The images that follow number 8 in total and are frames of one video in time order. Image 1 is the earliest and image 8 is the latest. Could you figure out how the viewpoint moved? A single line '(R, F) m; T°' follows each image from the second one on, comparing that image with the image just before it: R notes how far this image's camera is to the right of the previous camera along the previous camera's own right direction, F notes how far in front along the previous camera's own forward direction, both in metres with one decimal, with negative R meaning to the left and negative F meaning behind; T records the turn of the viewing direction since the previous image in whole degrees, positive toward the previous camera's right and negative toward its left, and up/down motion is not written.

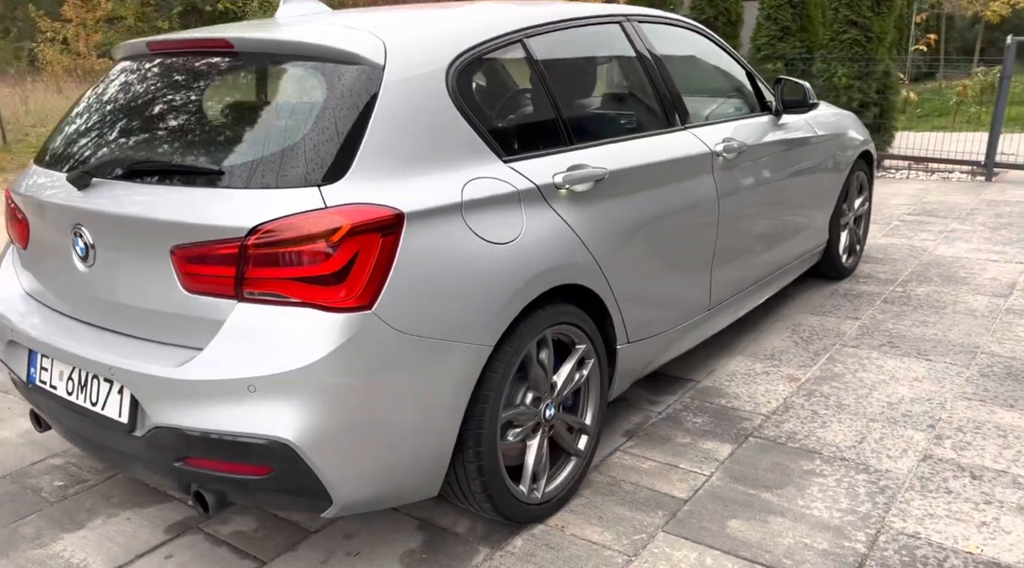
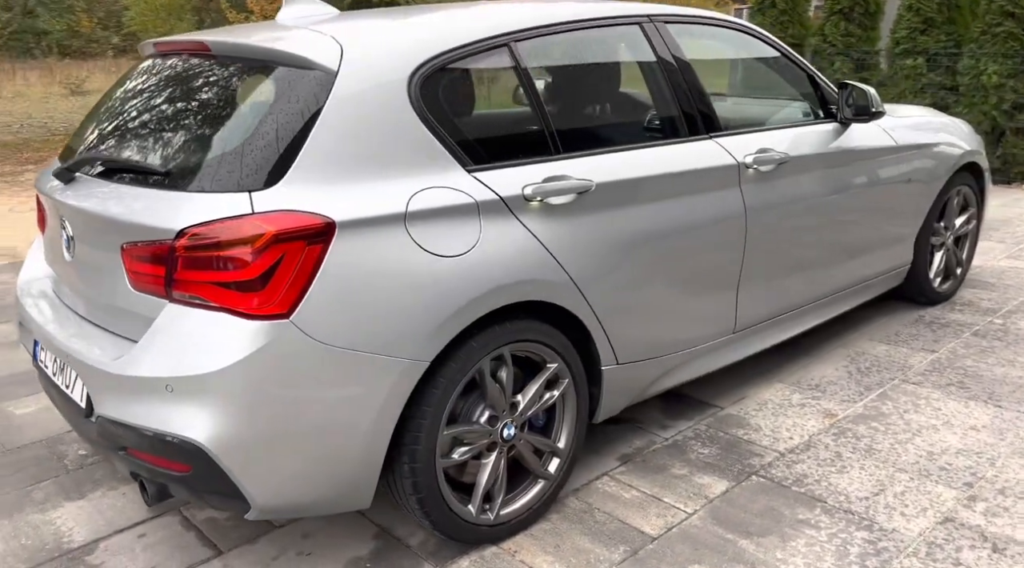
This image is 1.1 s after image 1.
(+0.6, +0.2) m; -11°
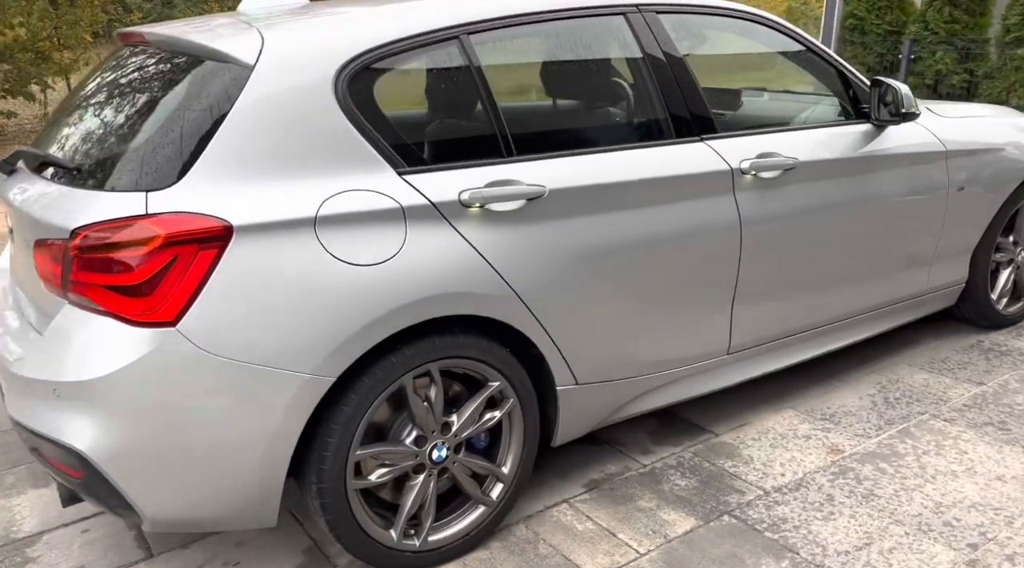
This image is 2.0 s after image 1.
(+0.5, +0.2) m; -8°
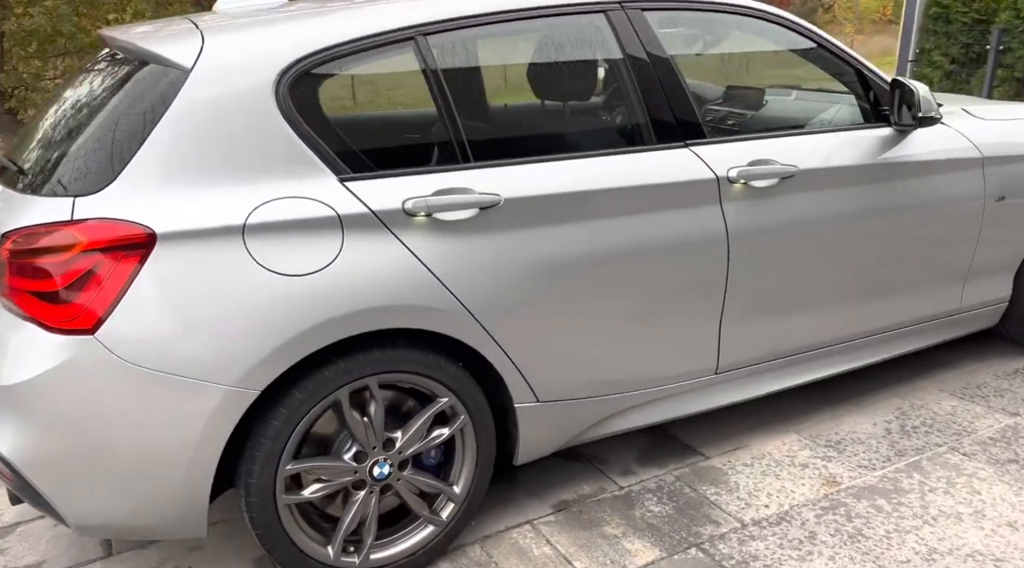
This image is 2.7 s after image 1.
(+0.4, +0.1) m; -6°
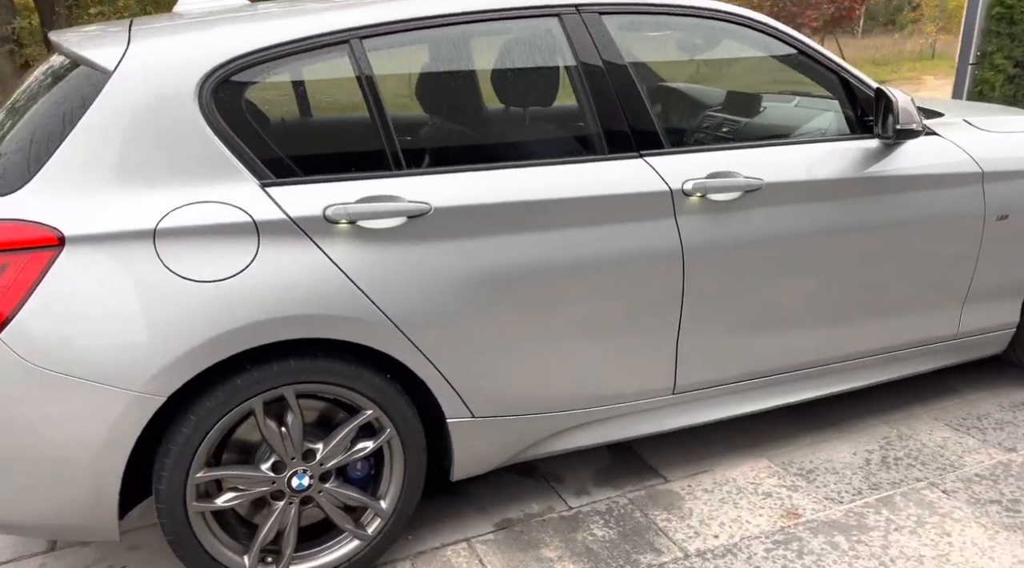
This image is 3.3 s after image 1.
(+0.4, +0.1) m; -5°
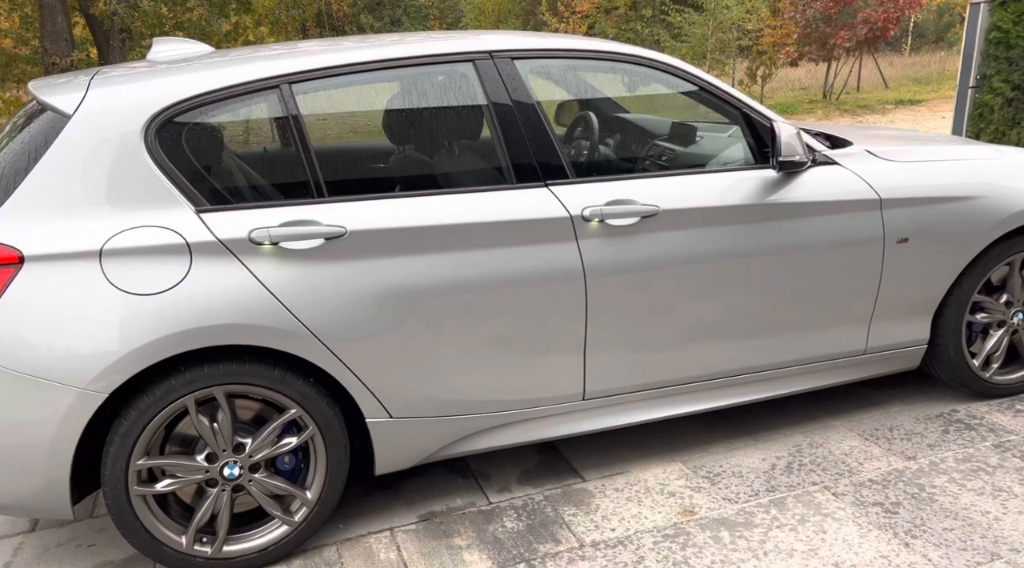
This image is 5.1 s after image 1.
(+0.5, -0.3) m; -3°
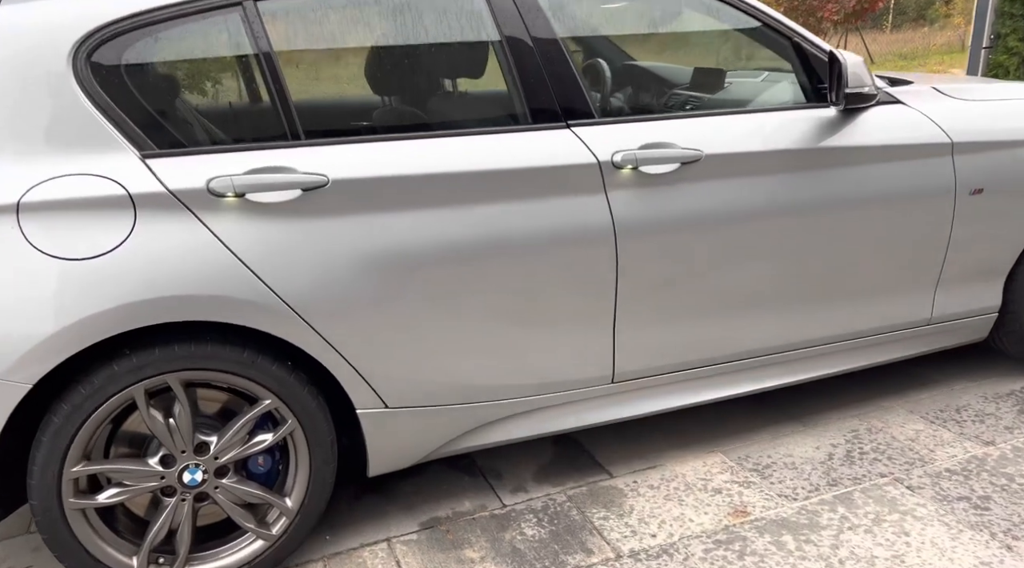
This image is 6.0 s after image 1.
(-0.1, +0.5) m; +1°
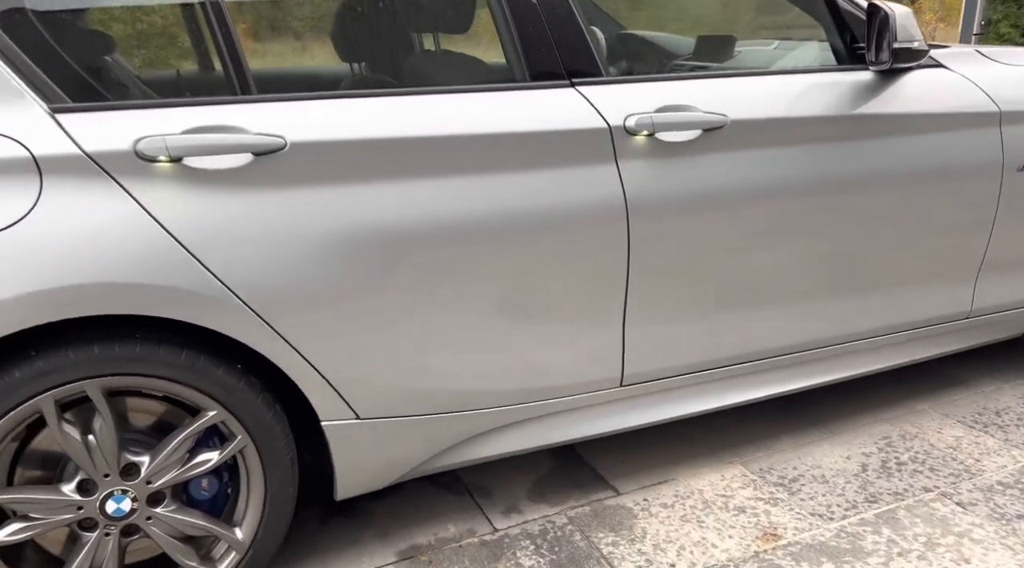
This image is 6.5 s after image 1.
(-0.1, +0.4) m; +2°
